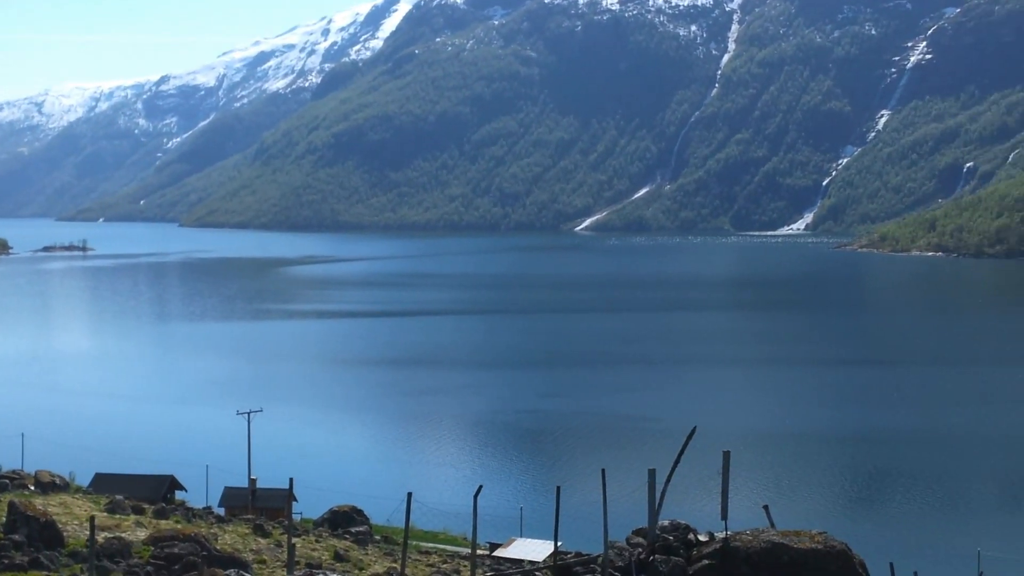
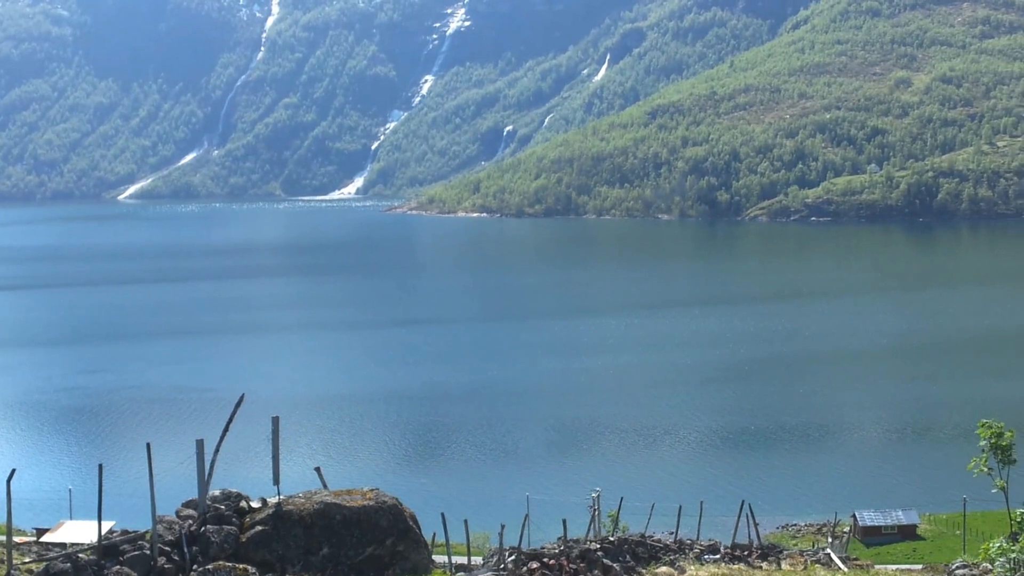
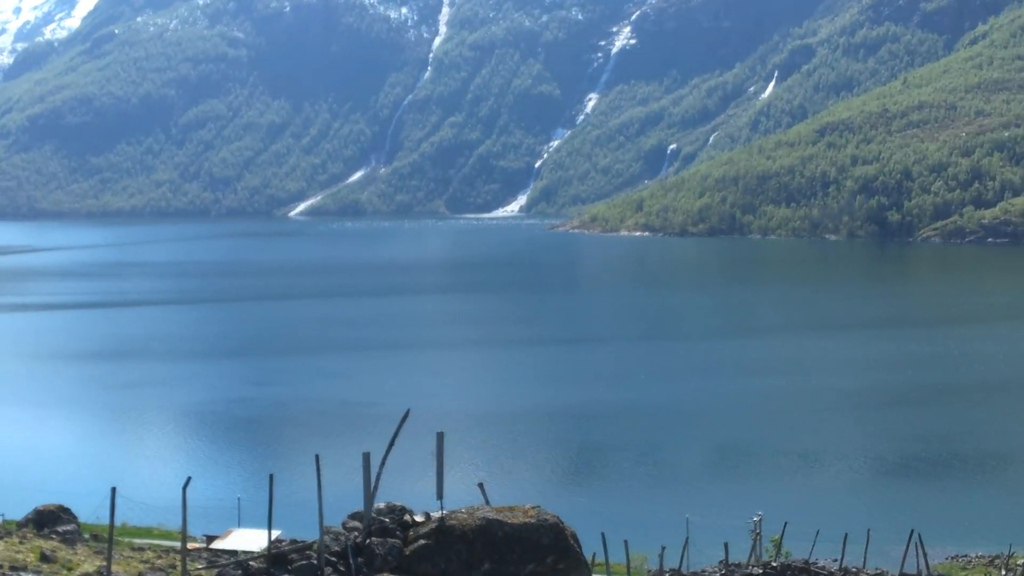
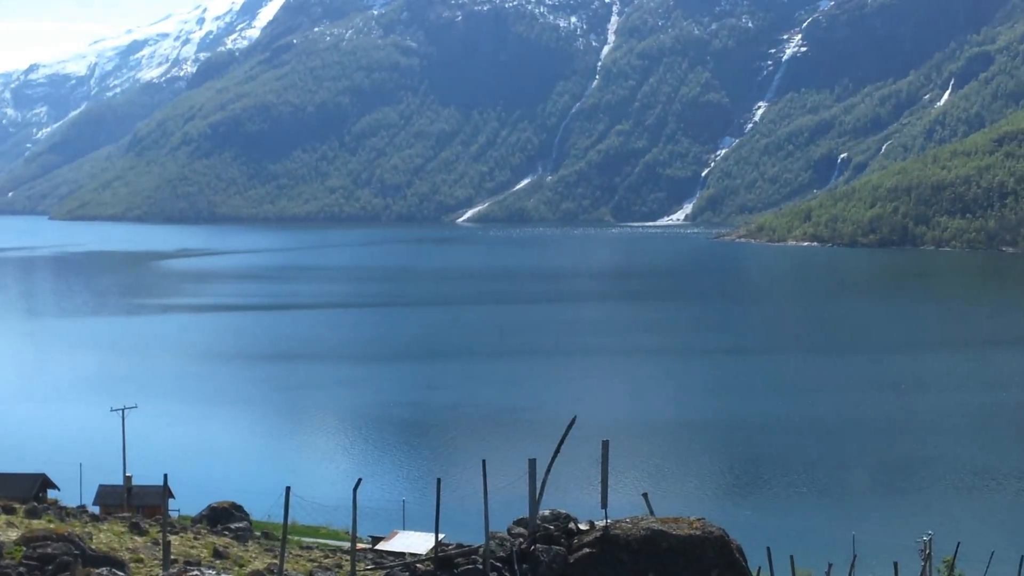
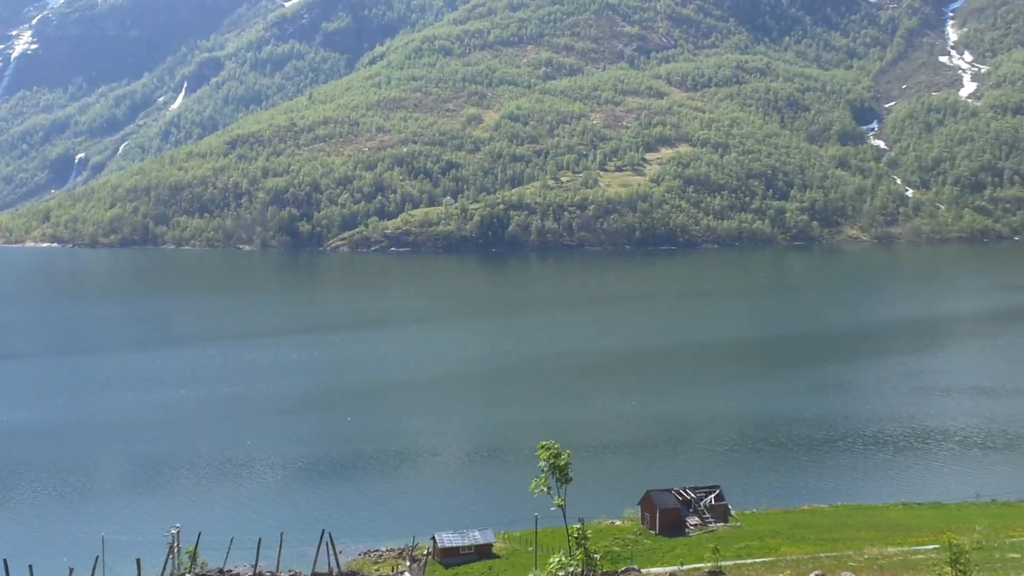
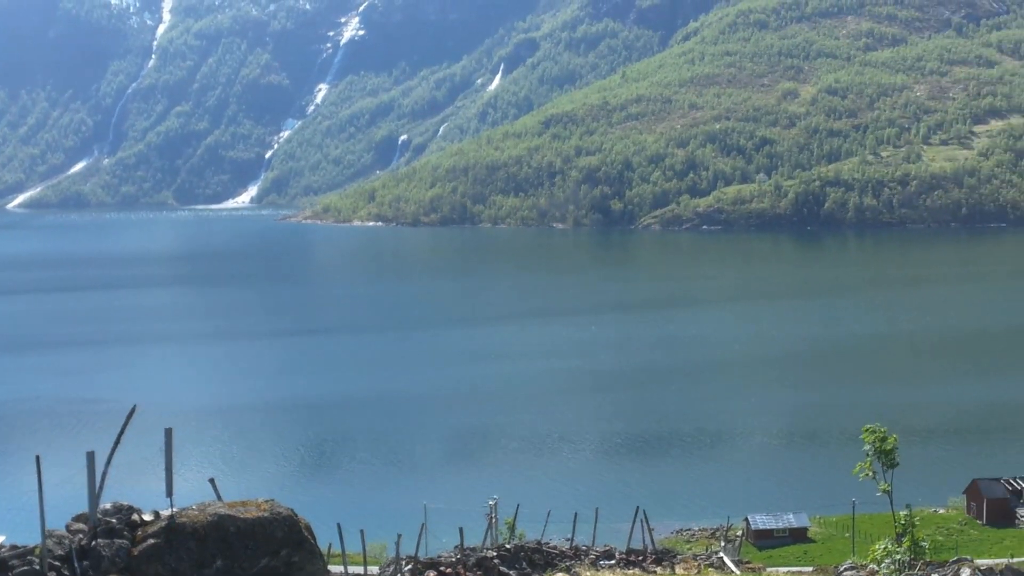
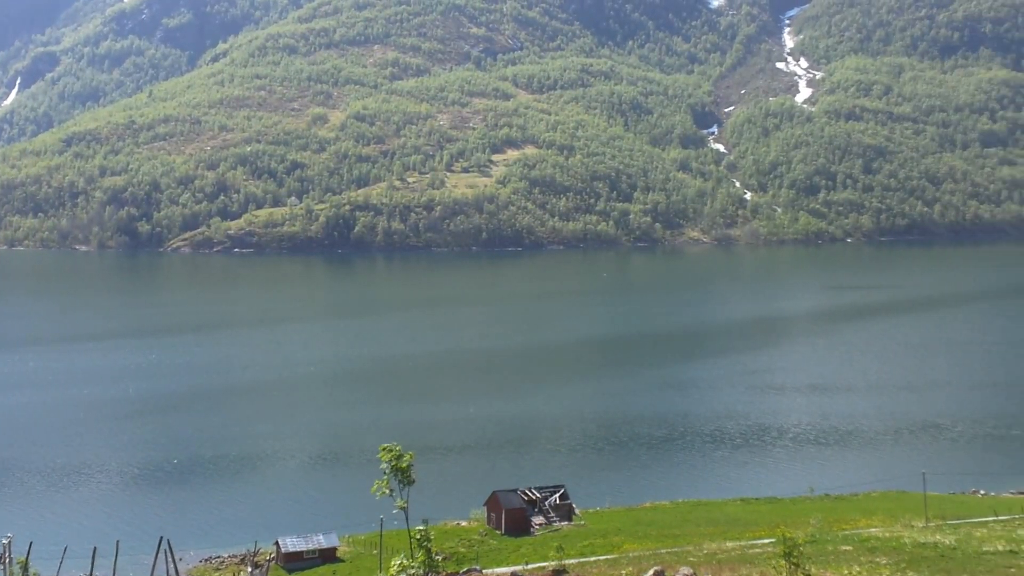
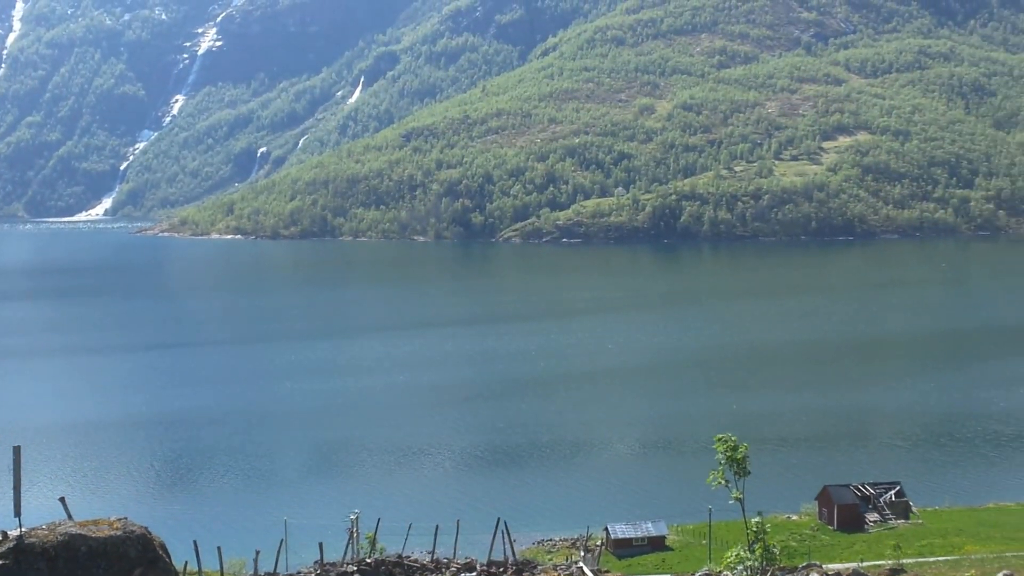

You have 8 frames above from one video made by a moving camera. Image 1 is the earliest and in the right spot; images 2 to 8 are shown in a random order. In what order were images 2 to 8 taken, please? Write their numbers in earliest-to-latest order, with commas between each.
4, 3, 2, 6, 8, 5, 7
